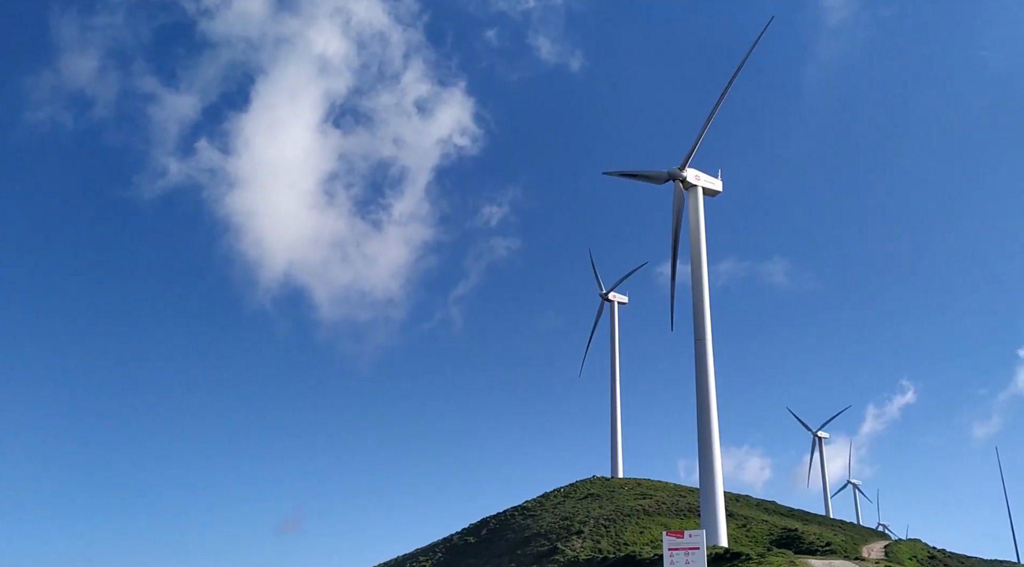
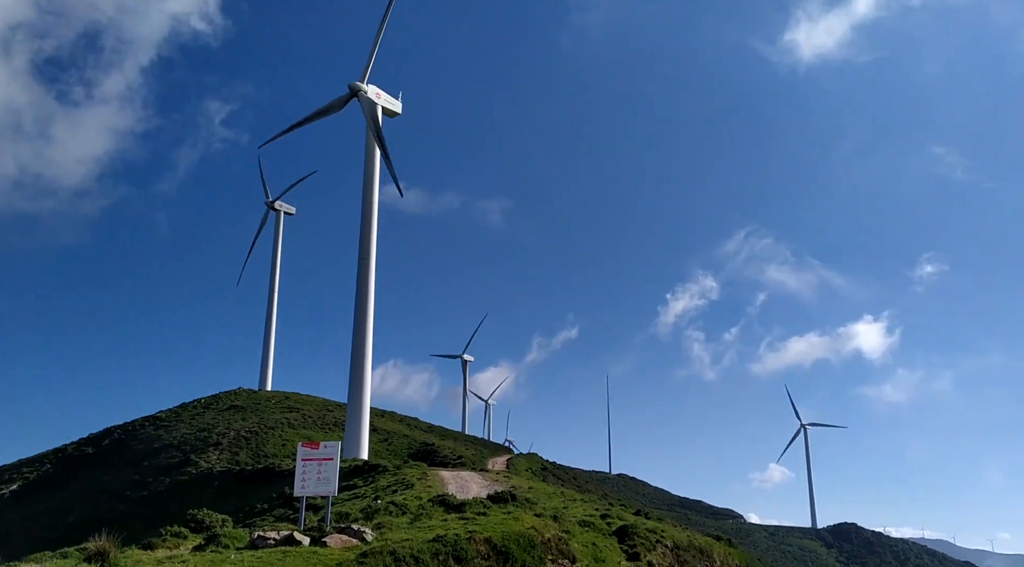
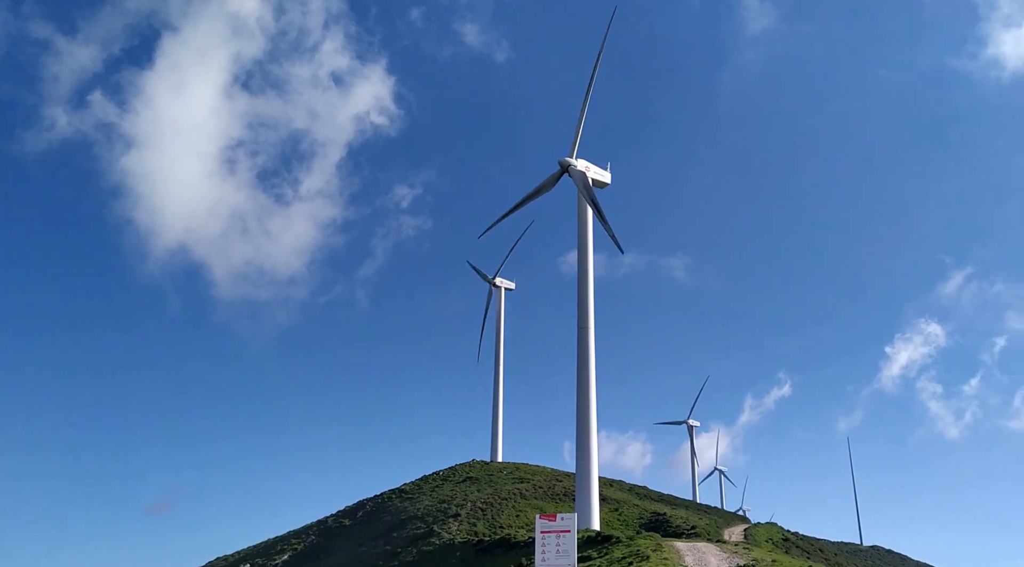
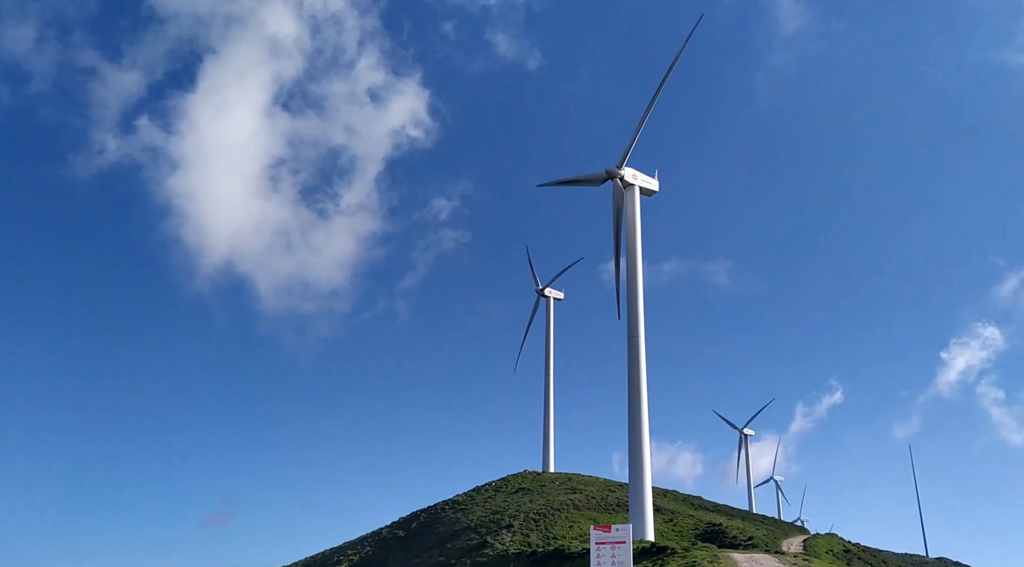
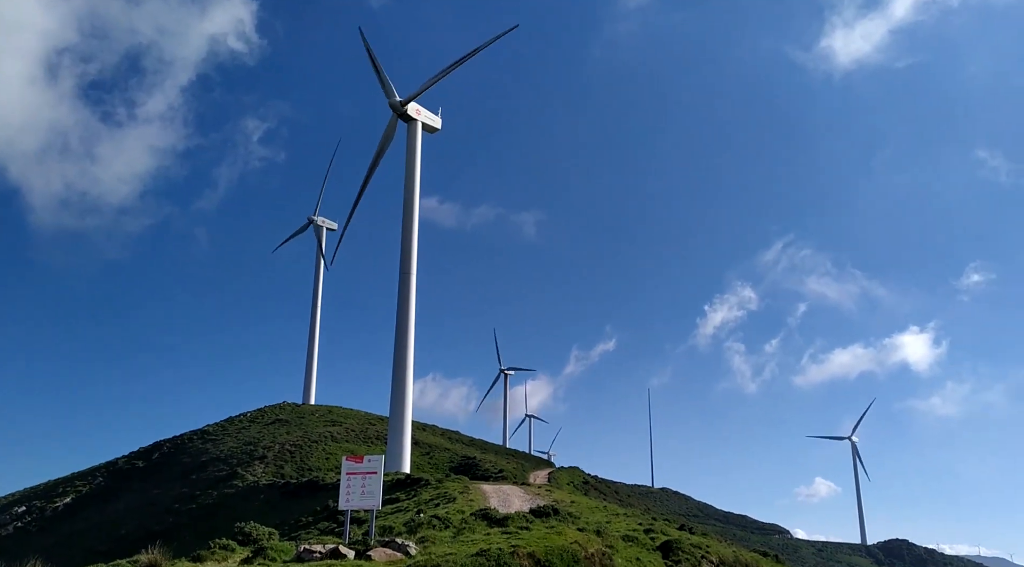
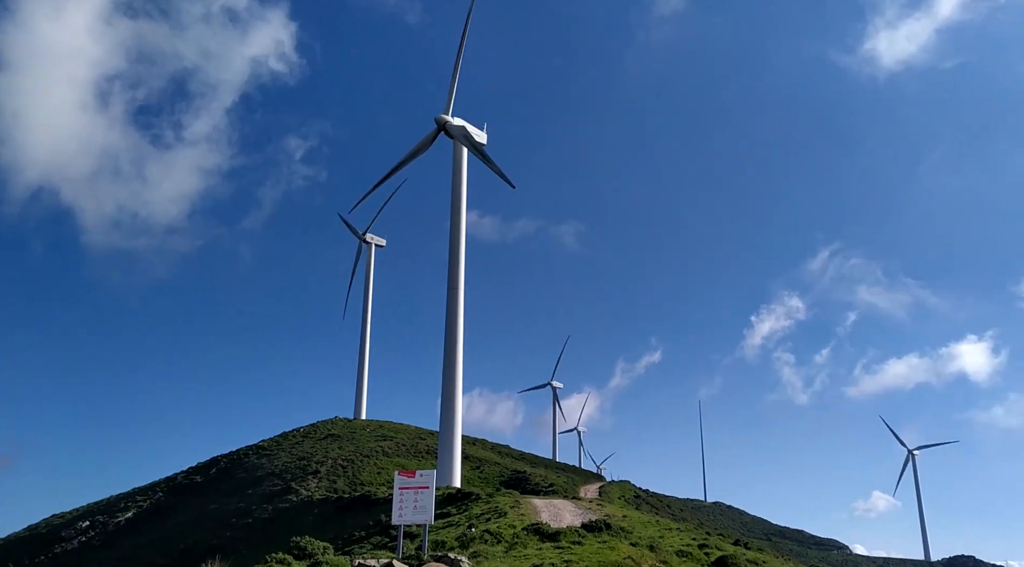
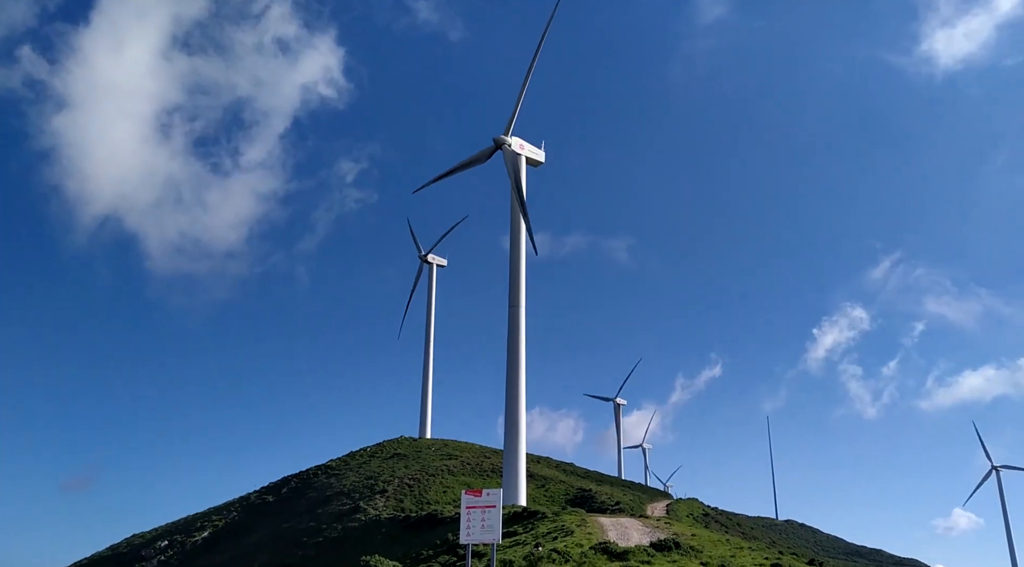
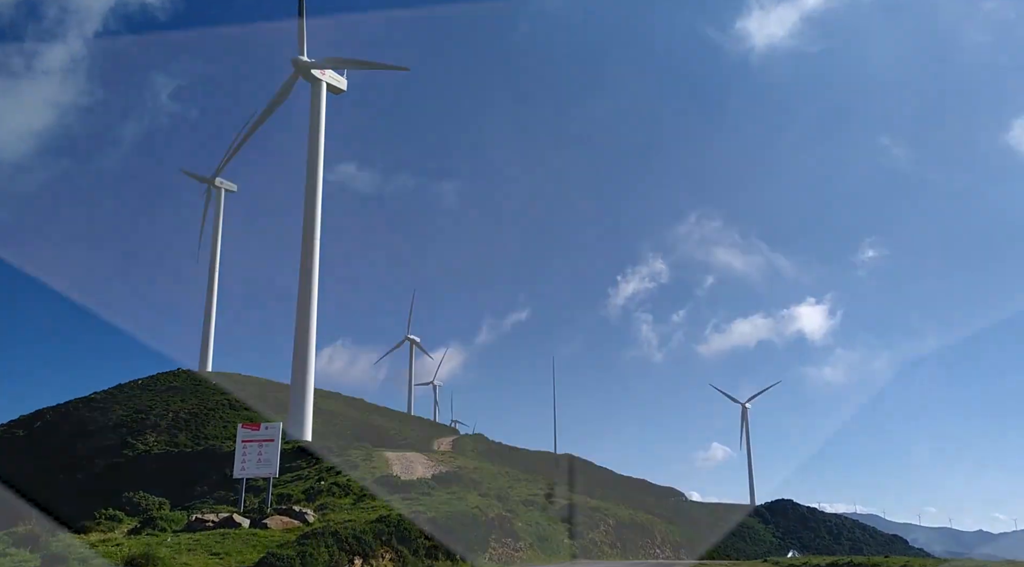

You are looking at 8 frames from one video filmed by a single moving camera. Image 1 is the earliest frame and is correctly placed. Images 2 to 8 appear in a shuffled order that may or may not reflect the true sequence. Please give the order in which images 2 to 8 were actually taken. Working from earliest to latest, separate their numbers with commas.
4, 3, 7, 6, 5, 2, 8
